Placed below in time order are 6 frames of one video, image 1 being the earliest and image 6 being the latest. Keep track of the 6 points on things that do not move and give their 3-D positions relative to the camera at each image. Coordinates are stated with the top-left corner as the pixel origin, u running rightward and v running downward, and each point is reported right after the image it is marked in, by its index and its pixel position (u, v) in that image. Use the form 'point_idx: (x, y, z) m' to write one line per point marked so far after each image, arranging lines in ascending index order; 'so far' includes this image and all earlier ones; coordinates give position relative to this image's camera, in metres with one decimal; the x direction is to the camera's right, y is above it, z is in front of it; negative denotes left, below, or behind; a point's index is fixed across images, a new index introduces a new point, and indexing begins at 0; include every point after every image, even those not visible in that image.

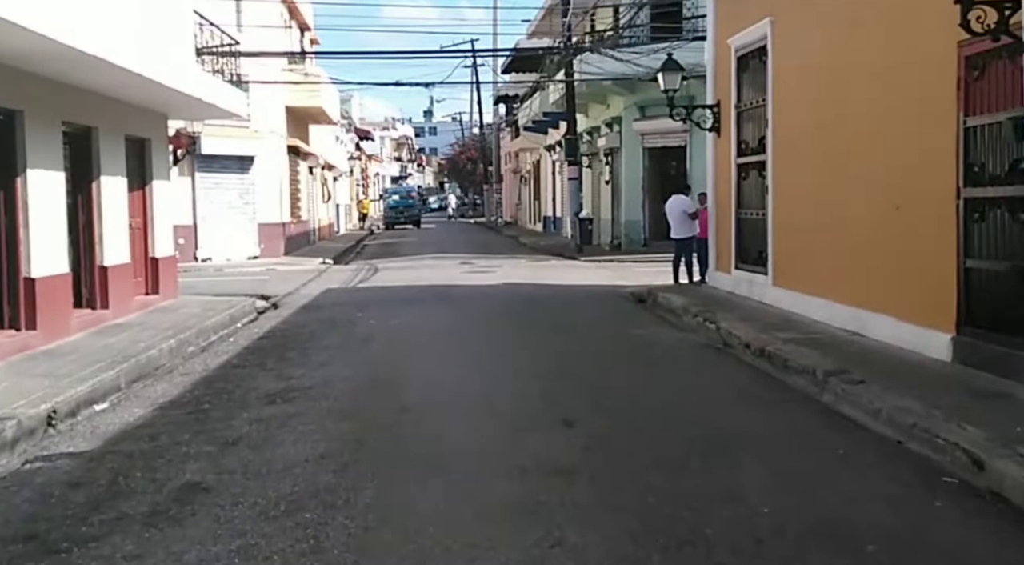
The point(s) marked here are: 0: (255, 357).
0: (-2.7, -0.8, +12.1) m
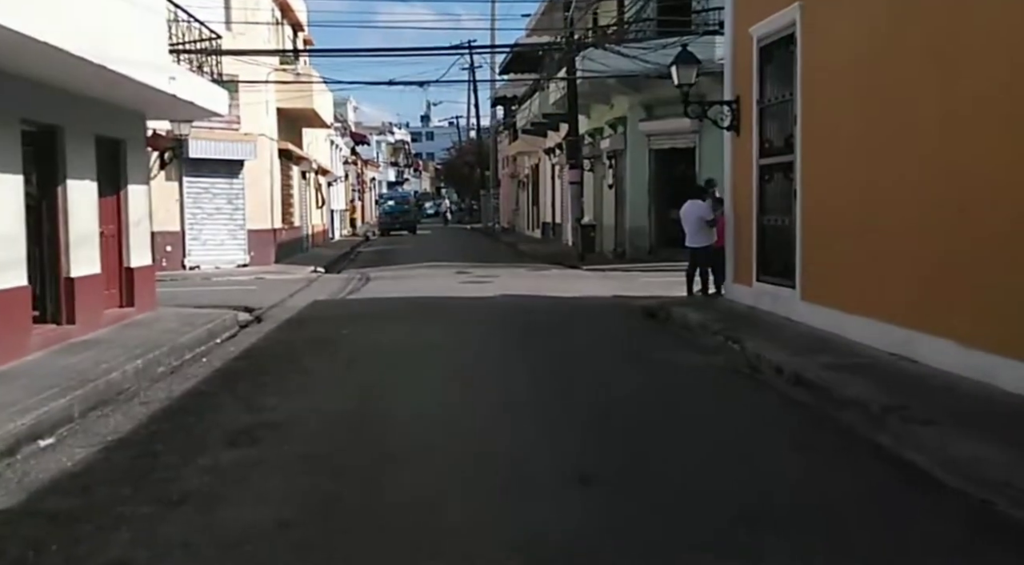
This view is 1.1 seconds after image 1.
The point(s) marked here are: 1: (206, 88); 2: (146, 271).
0: (-2.7, -0.9, +10.8) m
1: (-4.4, +2.8, +16.3) m
2: (-5.3, +0.2, +16.6) m
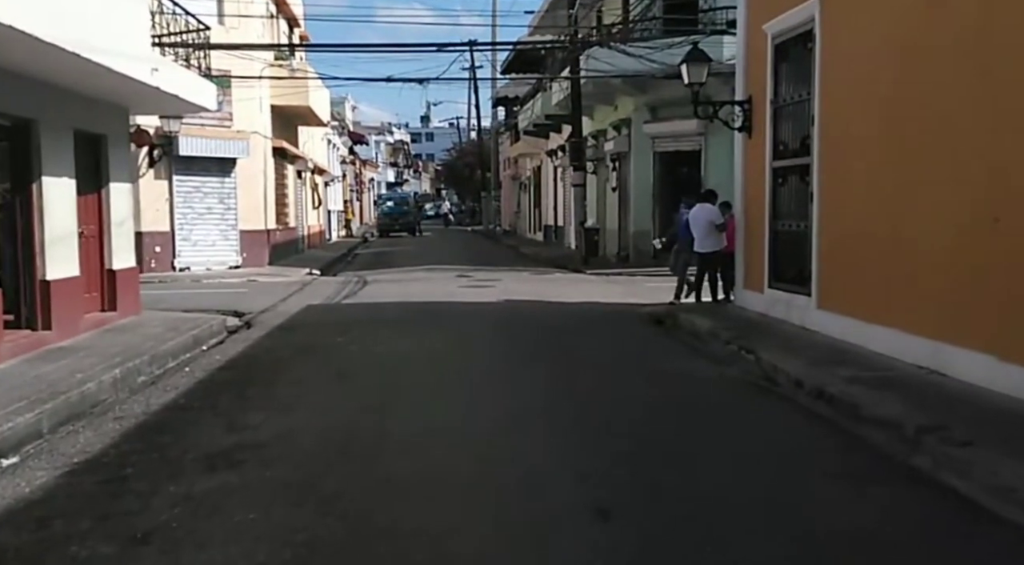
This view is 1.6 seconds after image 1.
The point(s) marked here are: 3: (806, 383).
0: (-2.7, -1.0, +10.1) m
1: (-4.4, +2.7, +15.5) m
2: (-5.3, +0.1, +15.9) m
3: (+2.8, -1.0, +10.8) m
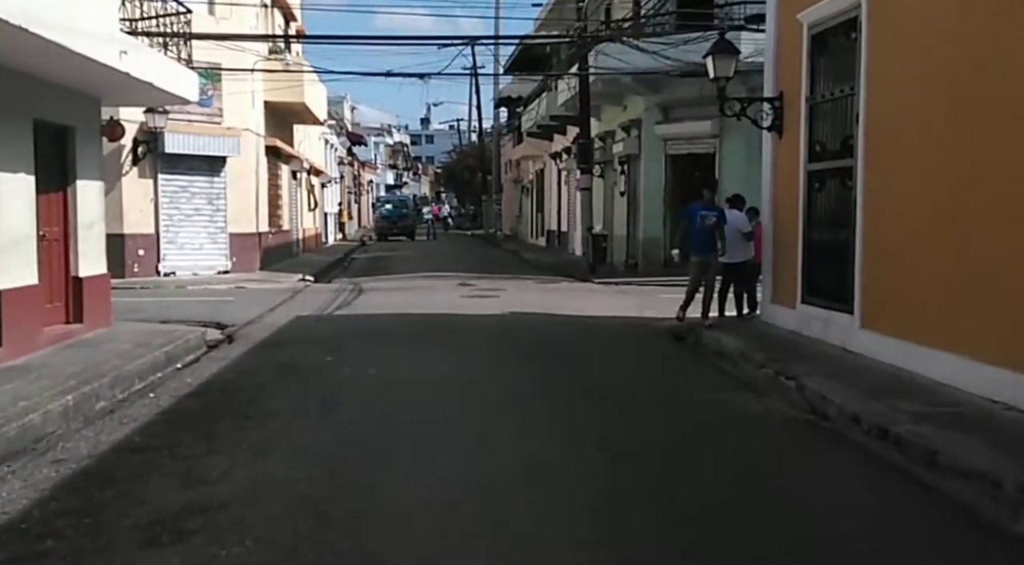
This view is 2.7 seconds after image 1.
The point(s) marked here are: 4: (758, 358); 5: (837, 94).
0: (-2.6, -1.1, +8.6) m
1: (-4.2, +2.6, +14.1) m
2: (-5.2, 0.0, +14.4) m
3: (+2.9, -1.1, +9.3) m
4: (+2.7, -0.8, +12.3) m
5: (+3.9, +2.3, +13.7) m
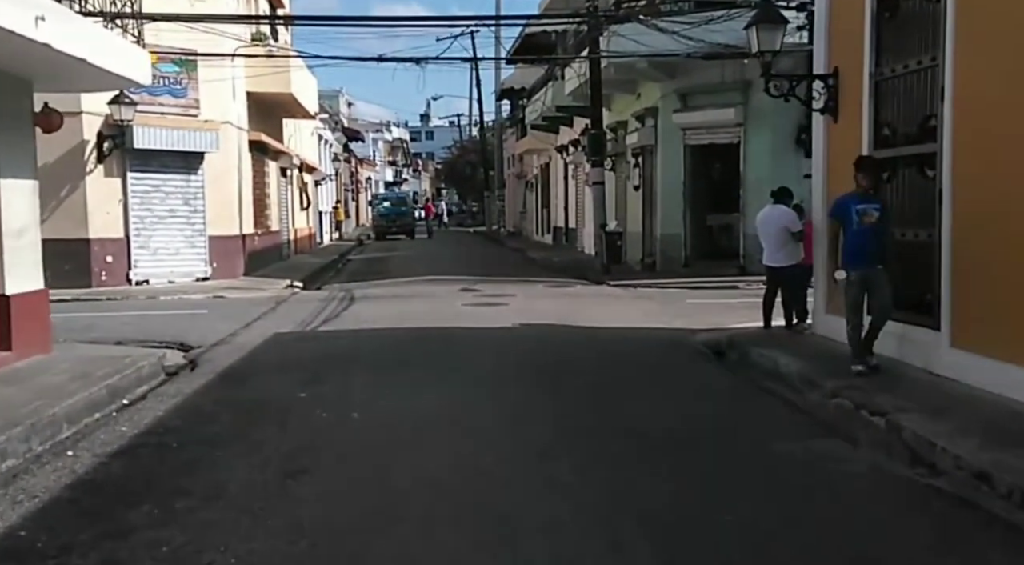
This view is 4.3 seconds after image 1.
0: (-2.4, -1.3, +6.3) m
1: (-4.1, +2.4, +11.8) m
2: (-5.1, -0.2, +12.2) m
3: (+3.0, -1.2, +7.1) m
4: (+2.8, -0.9, +10.0) m
5: (+4.0, +2.2, +11.4) m
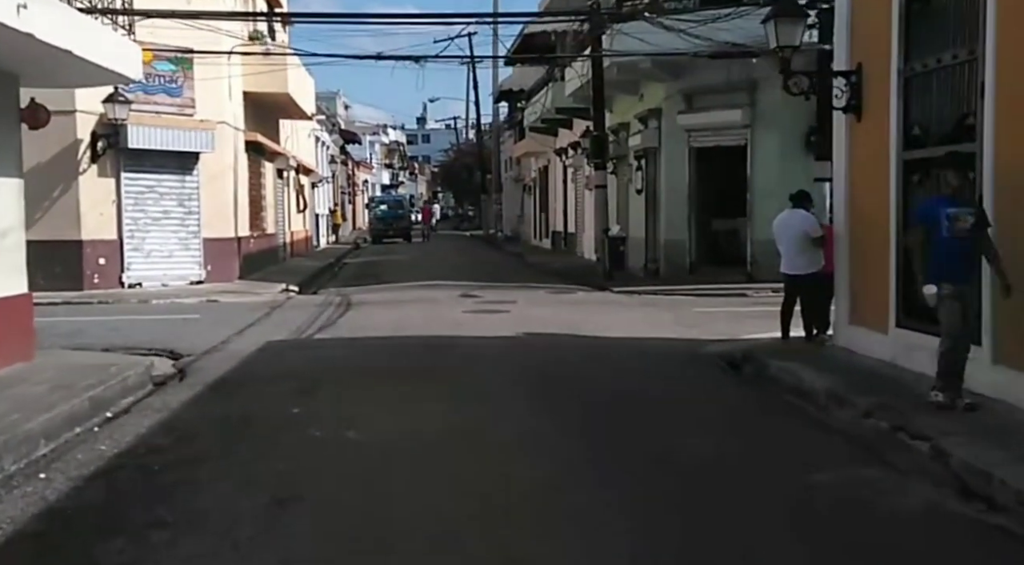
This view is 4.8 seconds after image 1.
0: (-2.3, -1.3, +5.7) m
1: (-4.0, +2.4, +11.1) m
2: (-5.0, -0.2, +11.5) m
3: (+3.1, -1.3, +6.4) m
4: (+2.9, -1.0, +9.4) m
5: (+4.1, +2.1, +10.8) m
